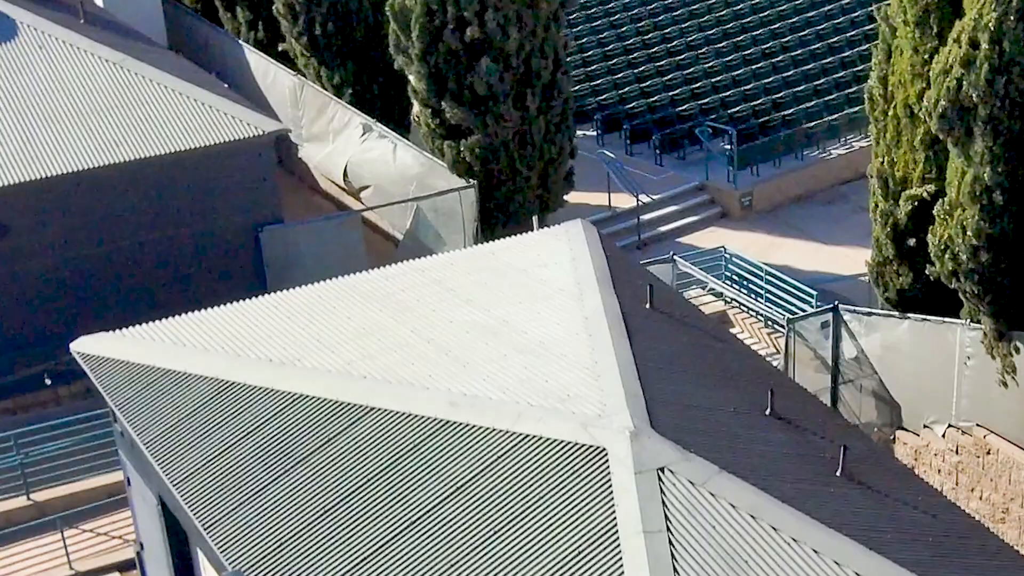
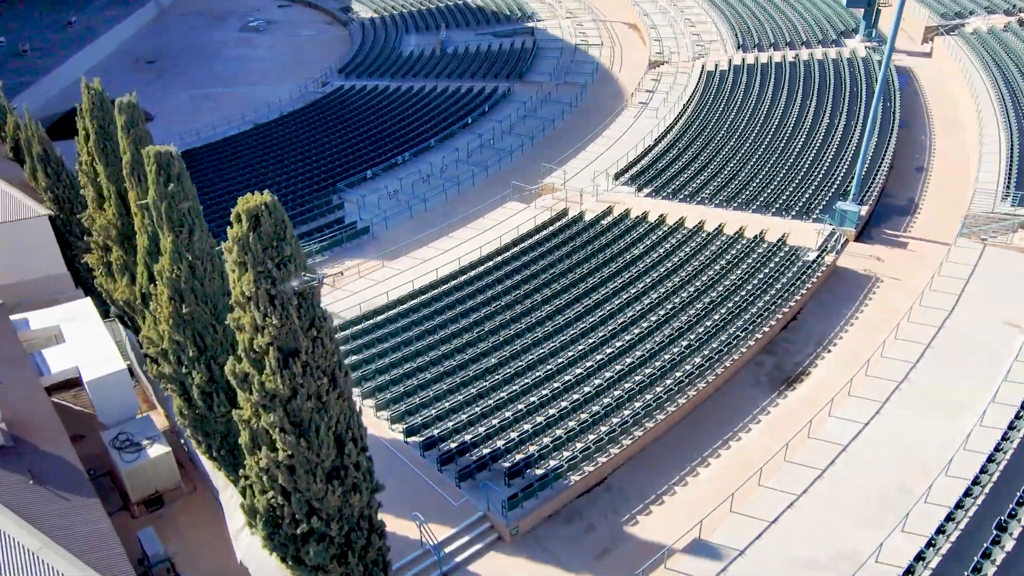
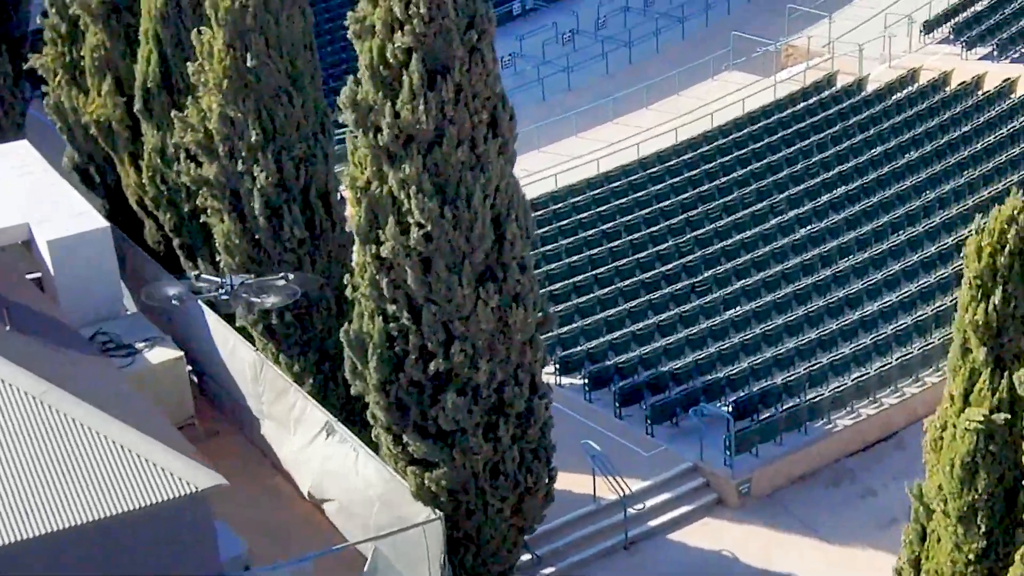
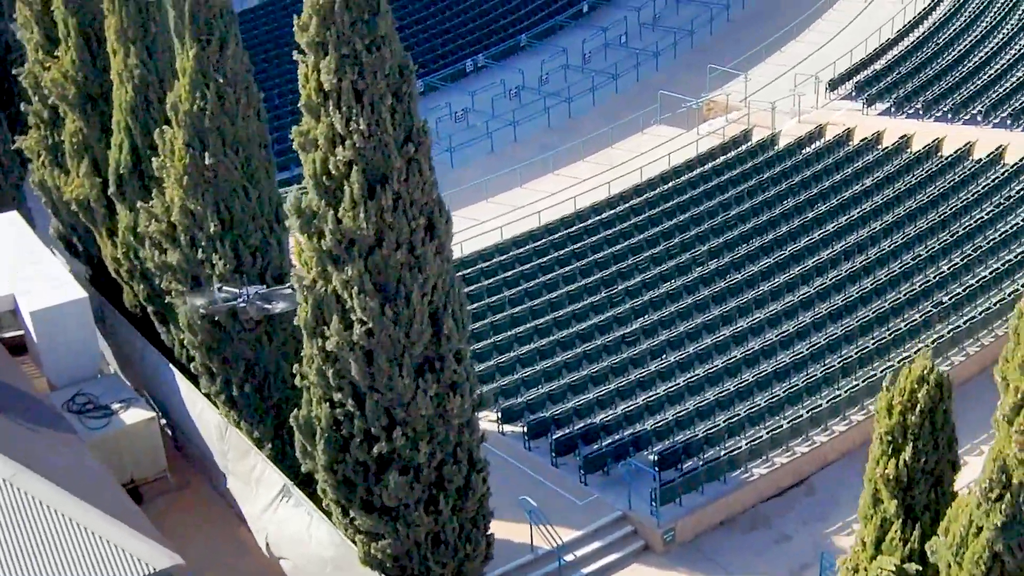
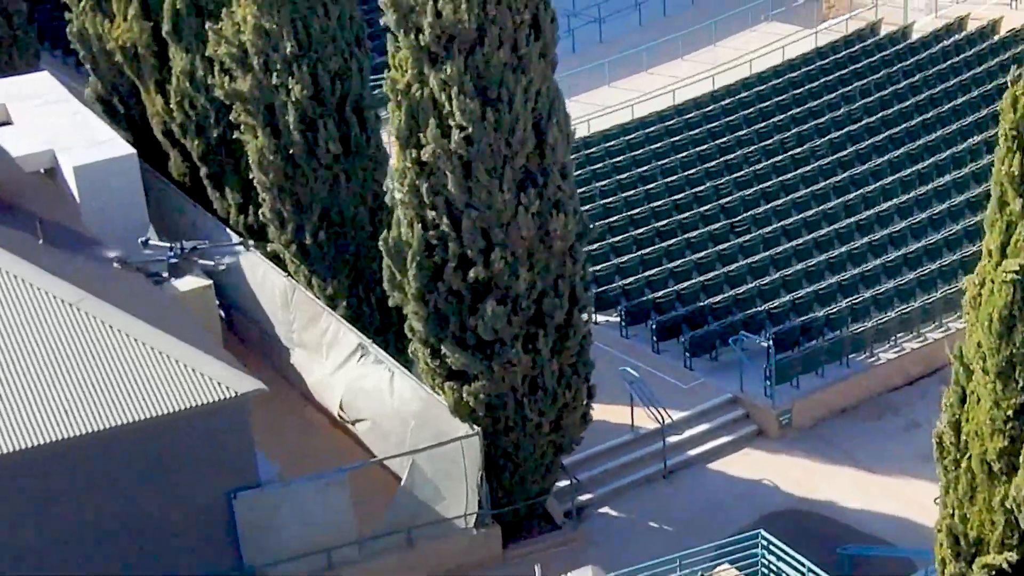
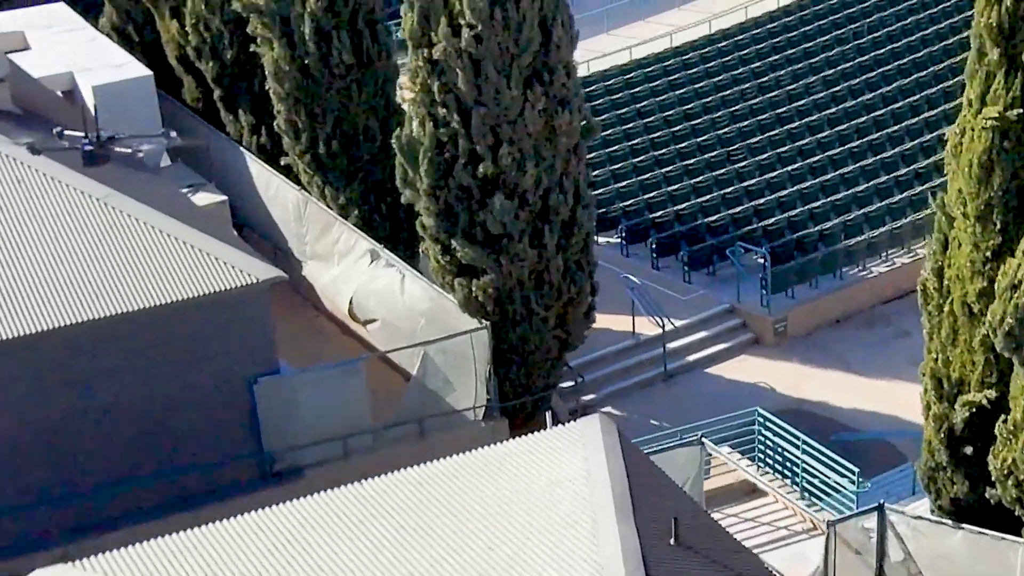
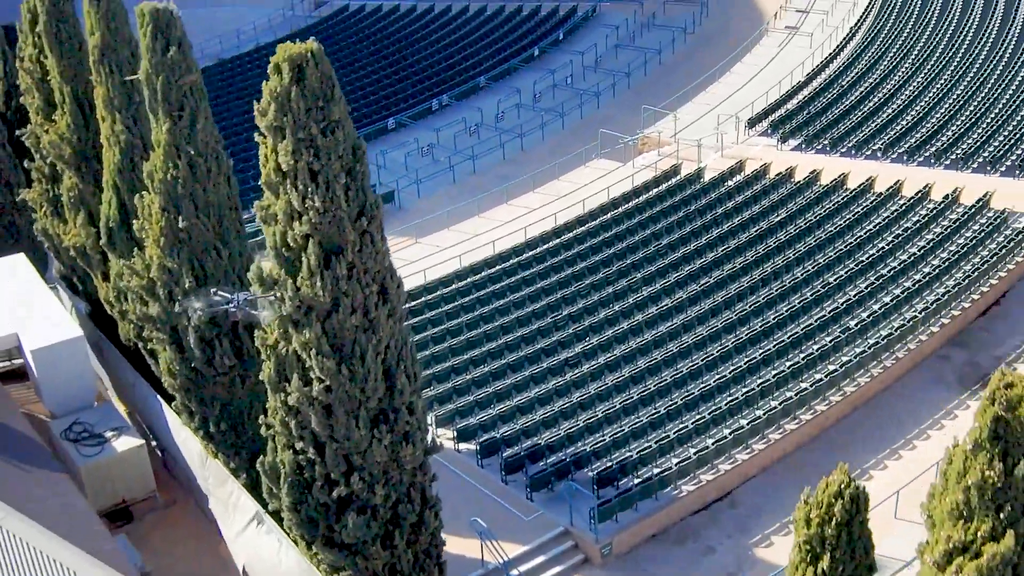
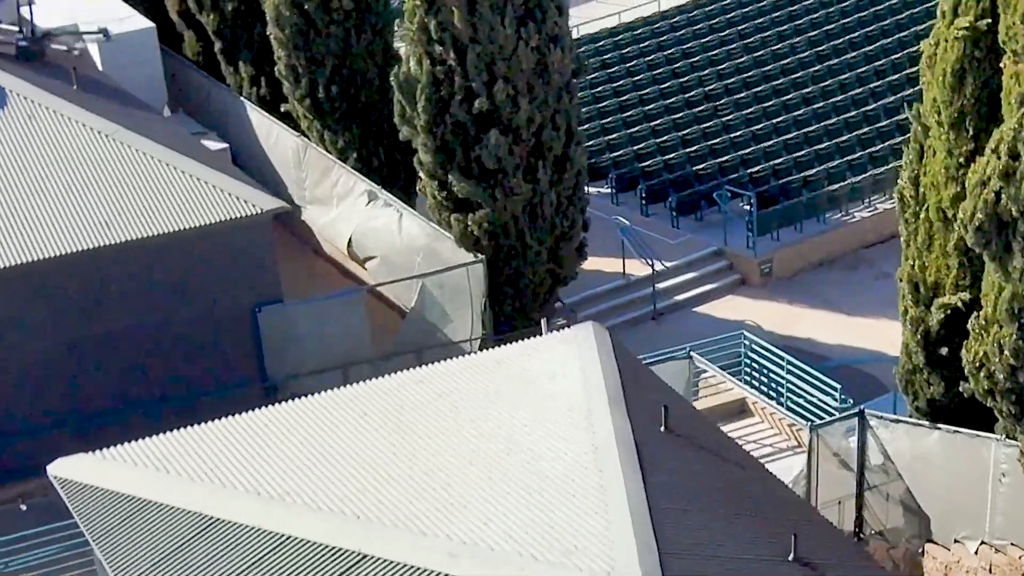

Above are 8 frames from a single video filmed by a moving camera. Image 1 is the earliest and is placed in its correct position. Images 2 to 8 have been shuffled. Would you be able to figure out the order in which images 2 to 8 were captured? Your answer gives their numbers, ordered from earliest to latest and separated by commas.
8, 6, 5, 3, 4, 7, 2
